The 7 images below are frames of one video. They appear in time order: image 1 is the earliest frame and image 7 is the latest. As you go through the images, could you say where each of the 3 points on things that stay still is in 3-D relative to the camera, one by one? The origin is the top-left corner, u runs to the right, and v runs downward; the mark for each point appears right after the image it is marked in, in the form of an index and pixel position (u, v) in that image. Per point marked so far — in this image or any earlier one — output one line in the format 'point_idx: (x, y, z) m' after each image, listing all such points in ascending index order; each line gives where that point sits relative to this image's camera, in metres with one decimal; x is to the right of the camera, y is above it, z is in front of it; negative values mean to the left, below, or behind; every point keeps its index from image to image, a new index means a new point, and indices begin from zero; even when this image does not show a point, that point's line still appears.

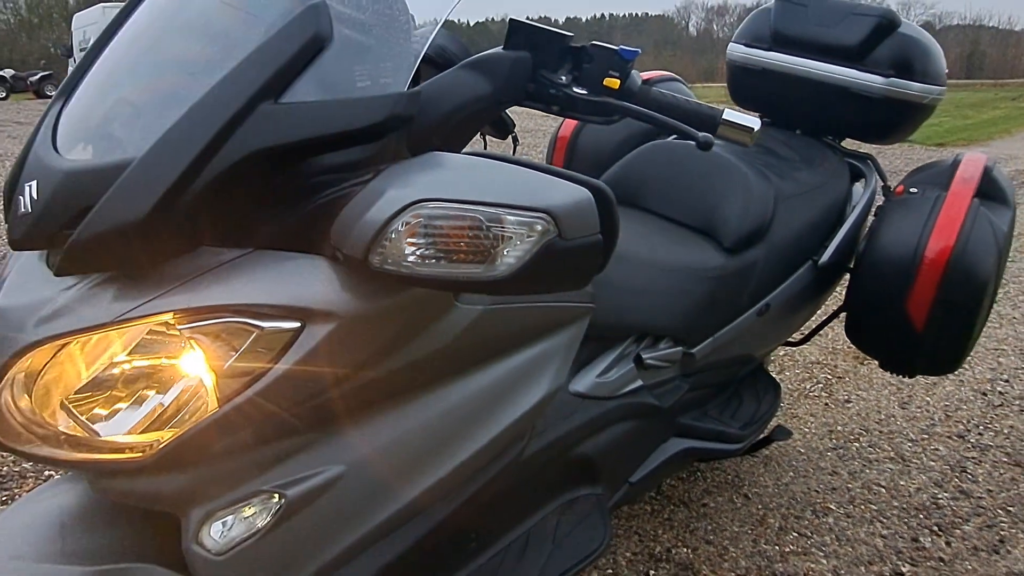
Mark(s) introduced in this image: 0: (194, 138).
0: (-0.4, +0.2, +0.8) m
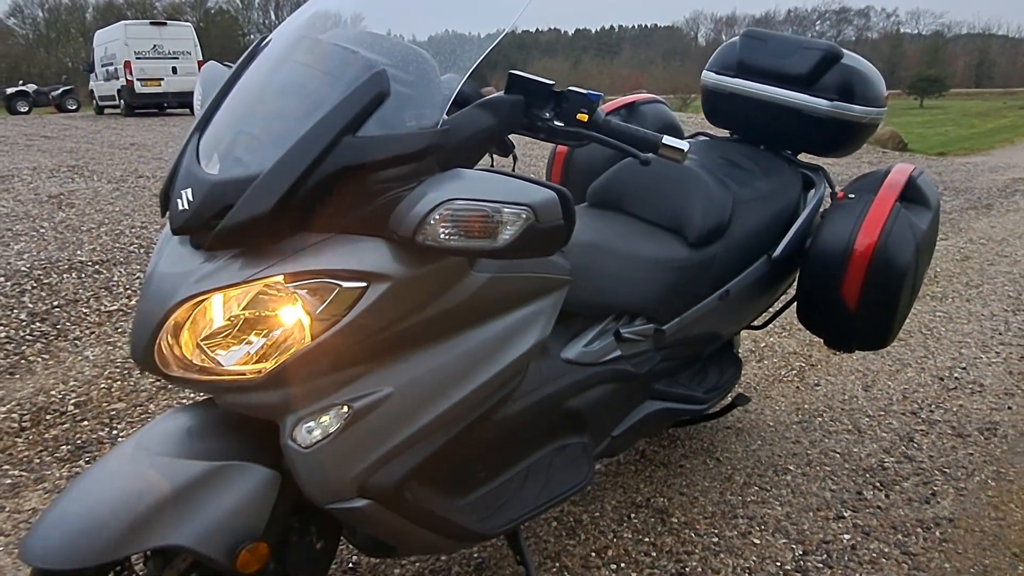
0: (-0.4, +0.2, +1.2) m
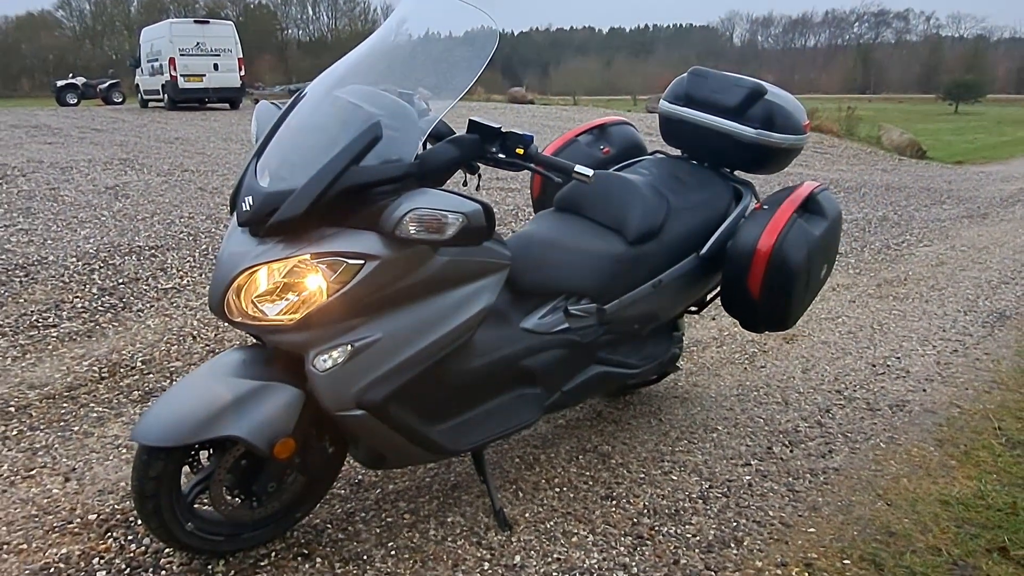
0: (-0.5, +0.3, +1.9) m
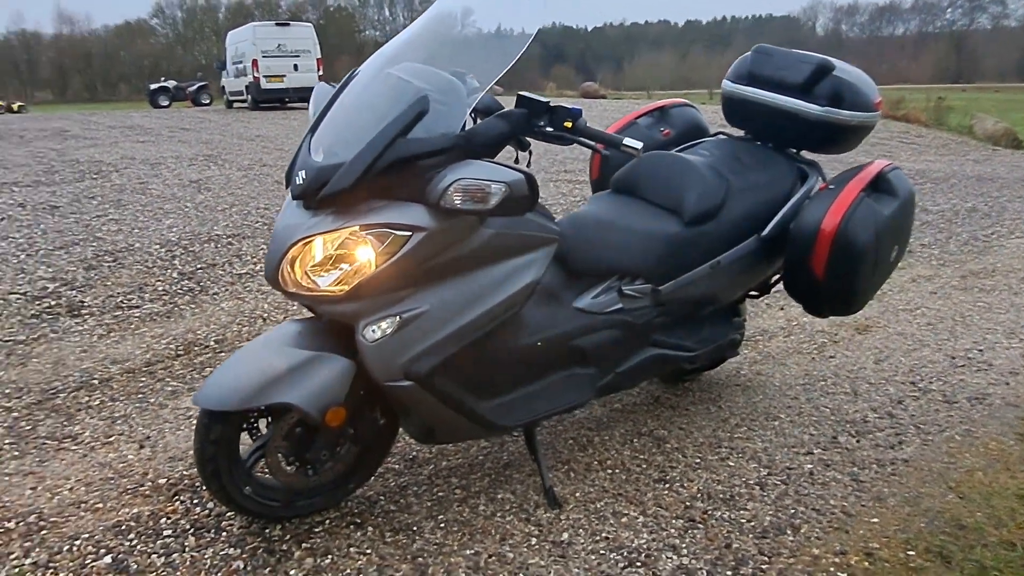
0: (-0.4, +0.4, +1.9) m
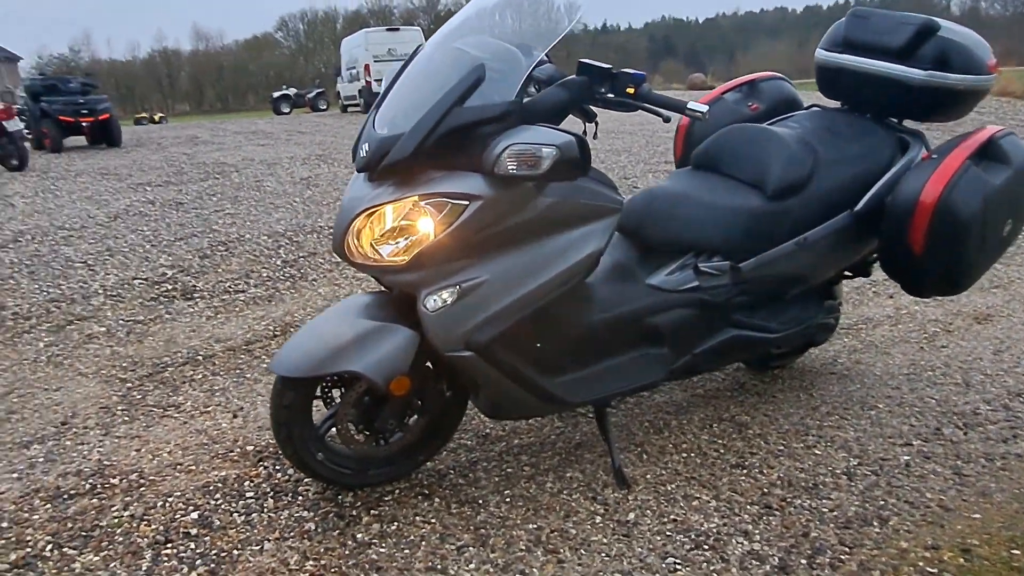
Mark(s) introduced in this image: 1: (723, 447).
0: (-0.2, +0.4, +1.9) m
1: (+0.8, -0.6, +2.6) m
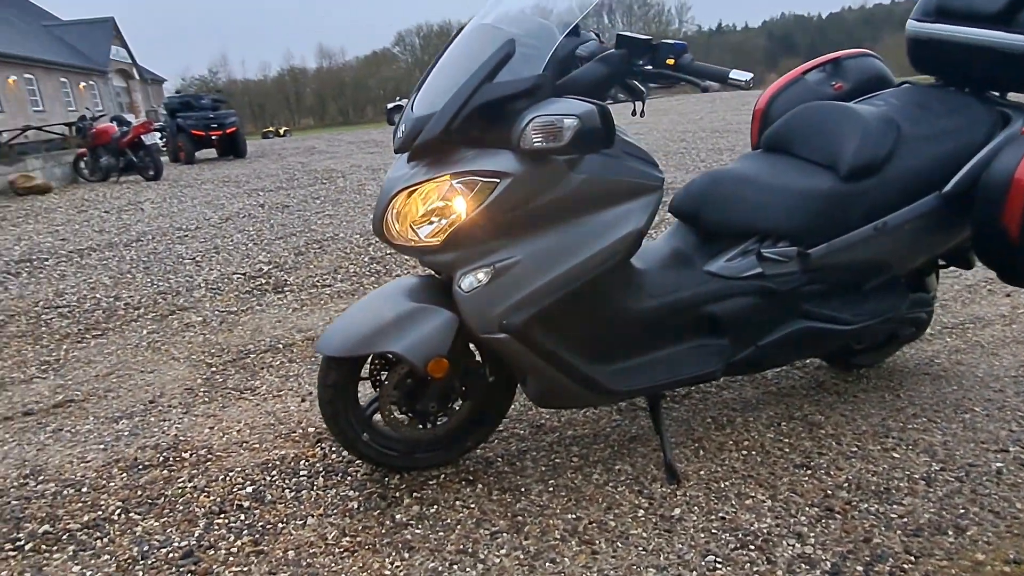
0: (-0.1, +0.5, +1.9) m
1: (+0.9, -0.5, +2.5) m
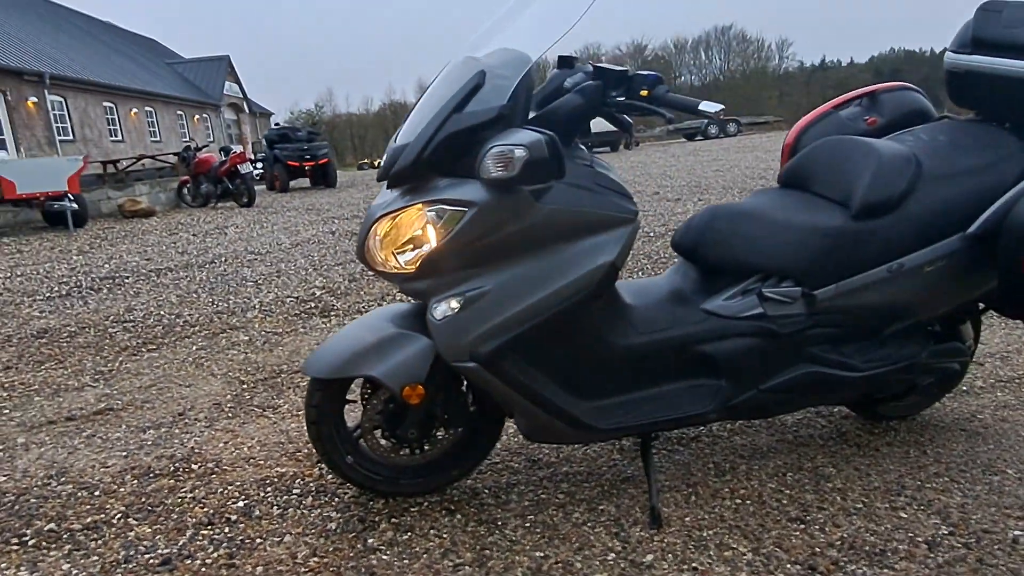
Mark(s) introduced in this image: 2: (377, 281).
0: (-0.2, +0.4, +2.0) m
1: (+0.9, -0.7, +2.3) m
2: (-1.1, +0.1, +5.8) m
